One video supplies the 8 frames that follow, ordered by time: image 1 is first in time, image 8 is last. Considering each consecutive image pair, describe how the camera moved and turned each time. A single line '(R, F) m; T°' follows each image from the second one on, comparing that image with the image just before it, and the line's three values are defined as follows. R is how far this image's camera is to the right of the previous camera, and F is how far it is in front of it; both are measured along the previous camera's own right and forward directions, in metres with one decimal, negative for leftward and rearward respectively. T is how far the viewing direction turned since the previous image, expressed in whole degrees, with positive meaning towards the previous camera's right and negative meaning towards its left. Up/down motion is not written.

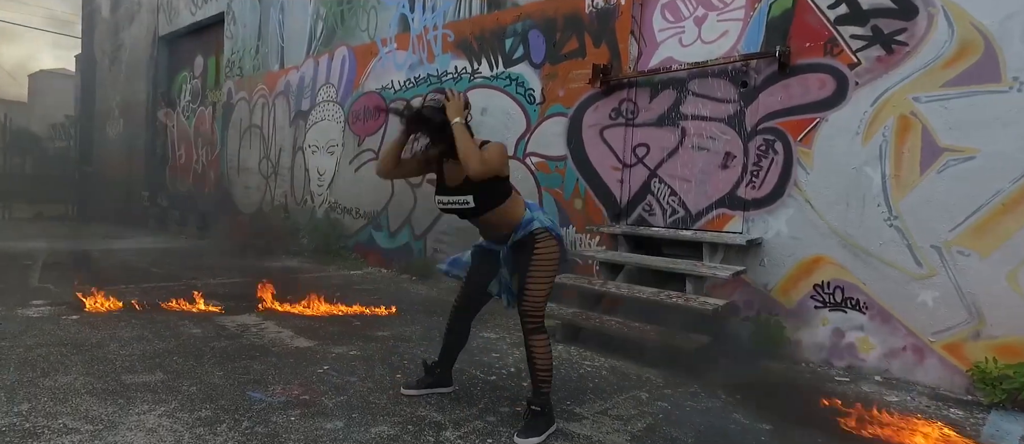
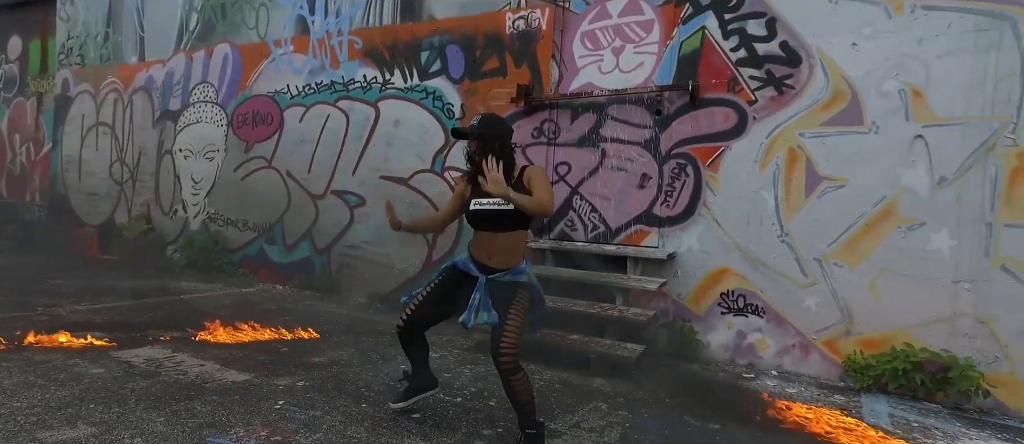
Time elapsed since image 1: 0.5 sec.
(-0.5, 0.0) m; +14°
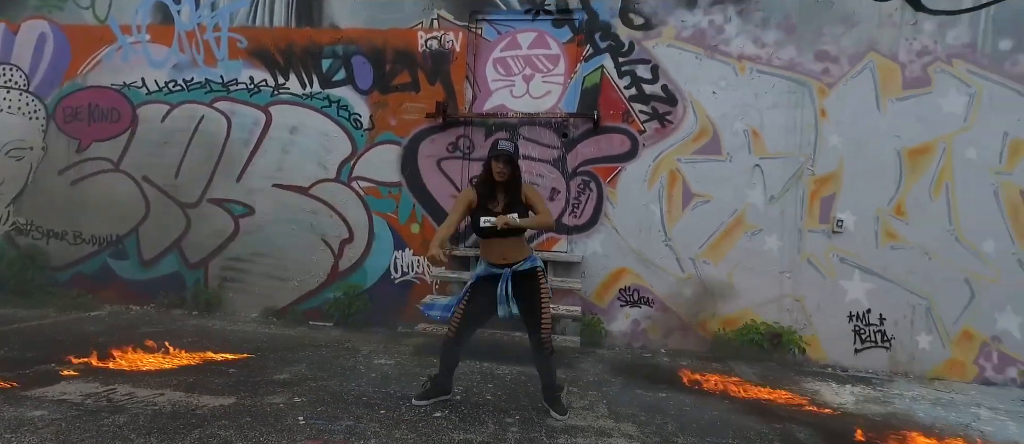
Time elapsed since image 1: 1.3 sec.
(-0.9, -0.2) m; +20°
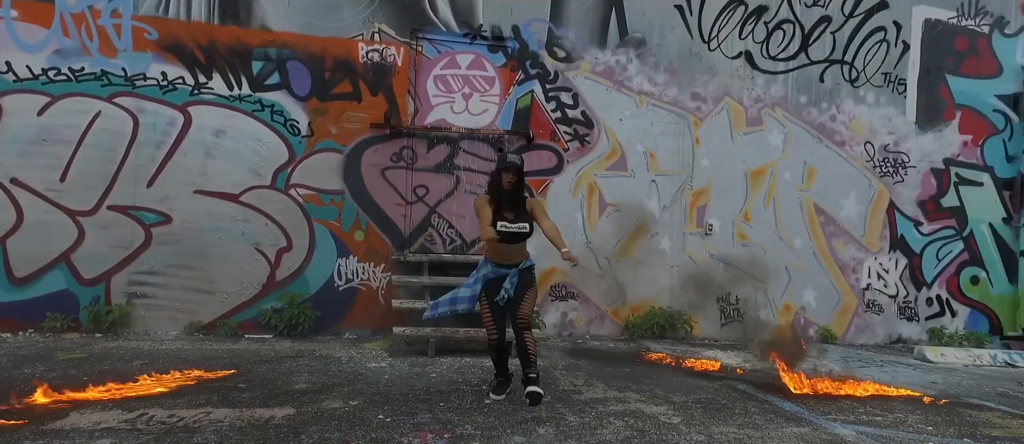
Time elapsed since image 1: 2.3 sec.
(-1.2, -0.3) m; +19°
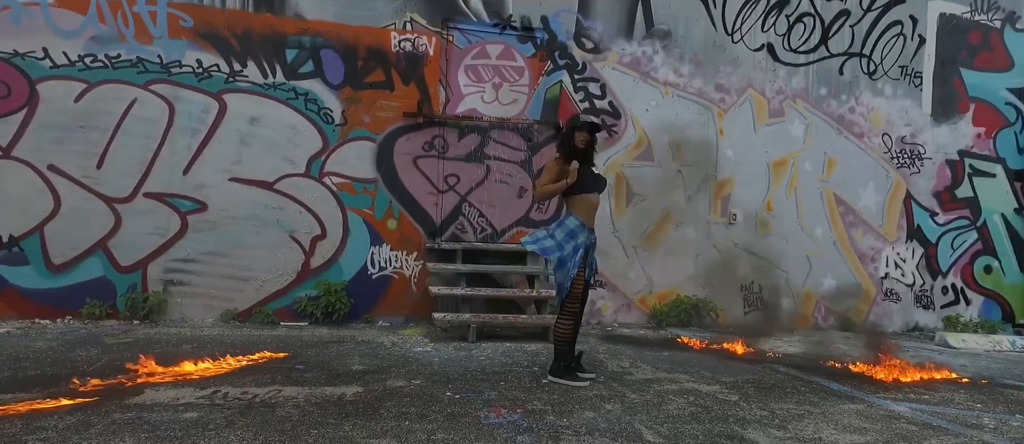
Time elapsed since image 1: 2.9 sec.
(-0.4, 0.0) m; +1°
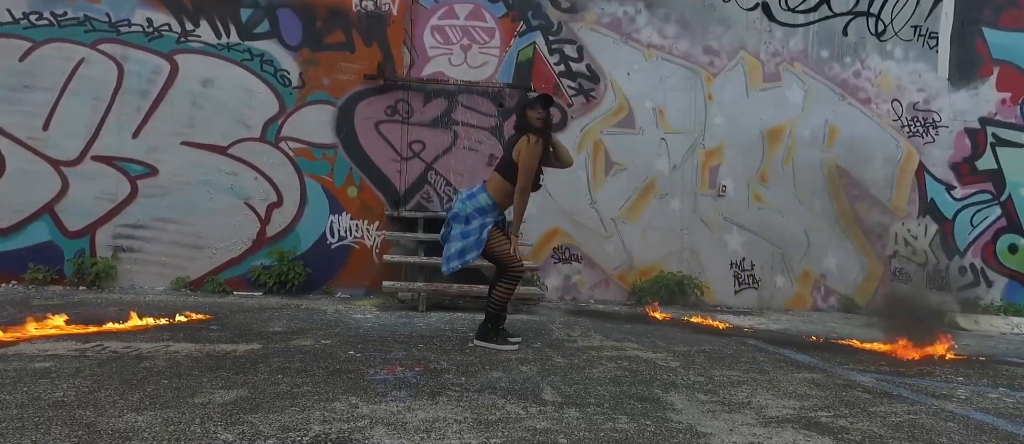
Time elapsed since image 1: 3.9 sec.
(+0.5, +0.3) m; -2°
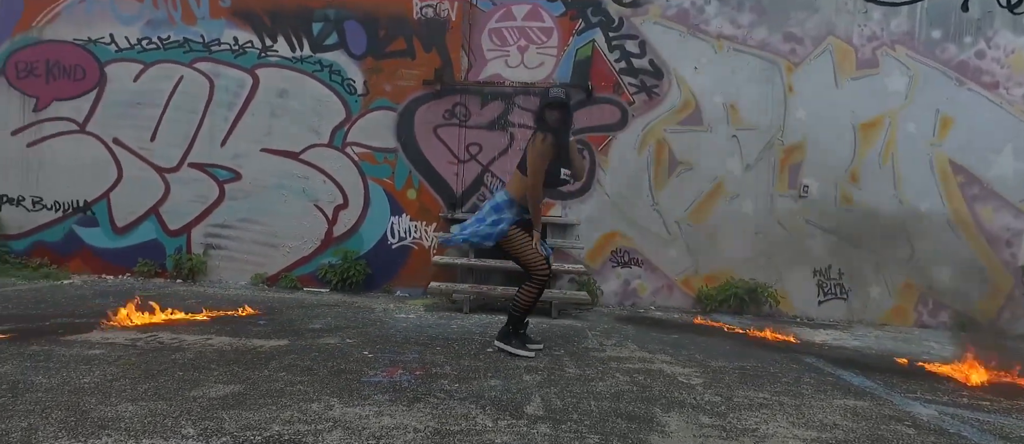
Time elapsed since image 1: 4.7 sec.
(+0.4, +0.1) m; -11°
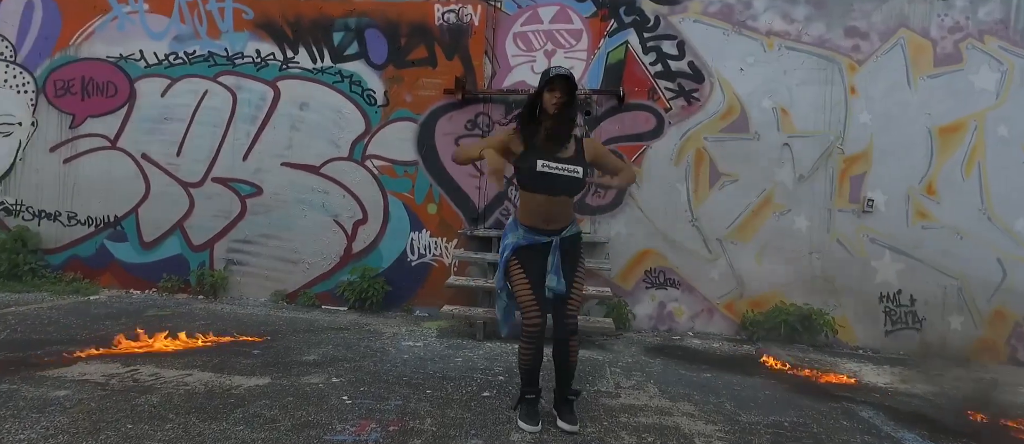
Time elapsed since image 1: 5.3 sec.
(+0.2, +0.3) m; -5°
